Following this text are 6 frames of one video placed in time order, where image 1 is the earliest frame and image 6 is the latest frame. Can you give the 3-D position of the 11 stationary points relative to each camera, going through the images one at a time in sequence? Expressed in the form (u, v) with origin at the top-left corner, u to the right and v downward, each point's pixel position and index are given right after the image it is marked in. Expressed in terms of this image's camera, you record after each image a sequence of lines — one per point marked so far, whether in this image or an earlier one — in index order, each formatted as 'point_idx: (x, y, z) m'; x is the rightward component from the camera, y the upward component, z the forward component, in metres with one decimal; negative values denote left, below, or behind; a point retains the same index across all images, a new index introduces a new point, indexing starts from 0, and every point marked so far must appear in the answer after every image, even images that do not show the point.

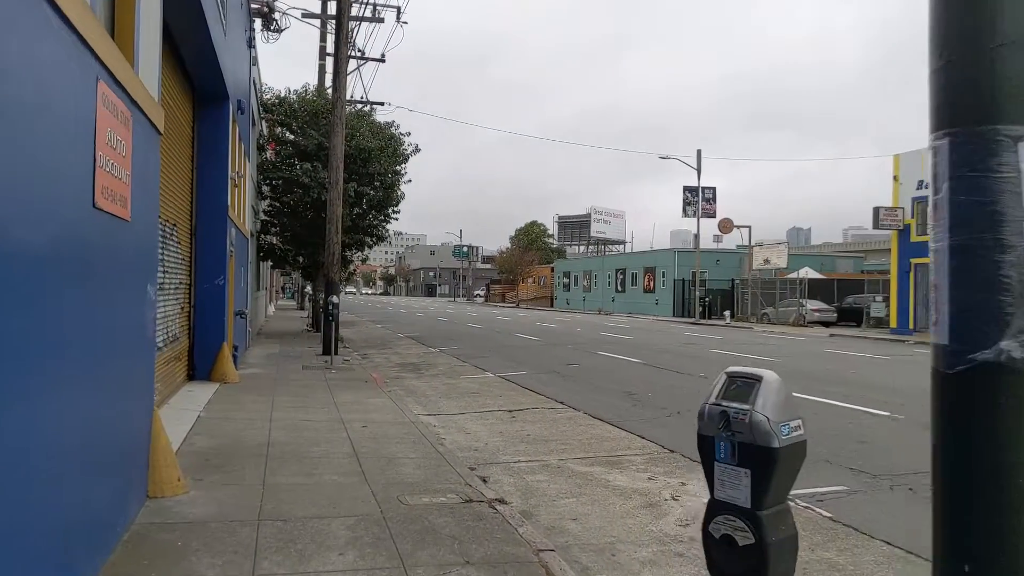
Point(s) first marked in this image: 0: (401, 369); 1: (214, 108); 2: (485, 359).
0: (-2.3, -1.7, +16.4) m
1: (-4.9, +2.9, +12.8) m
2: (-0.6, -1.7, +18.1) m
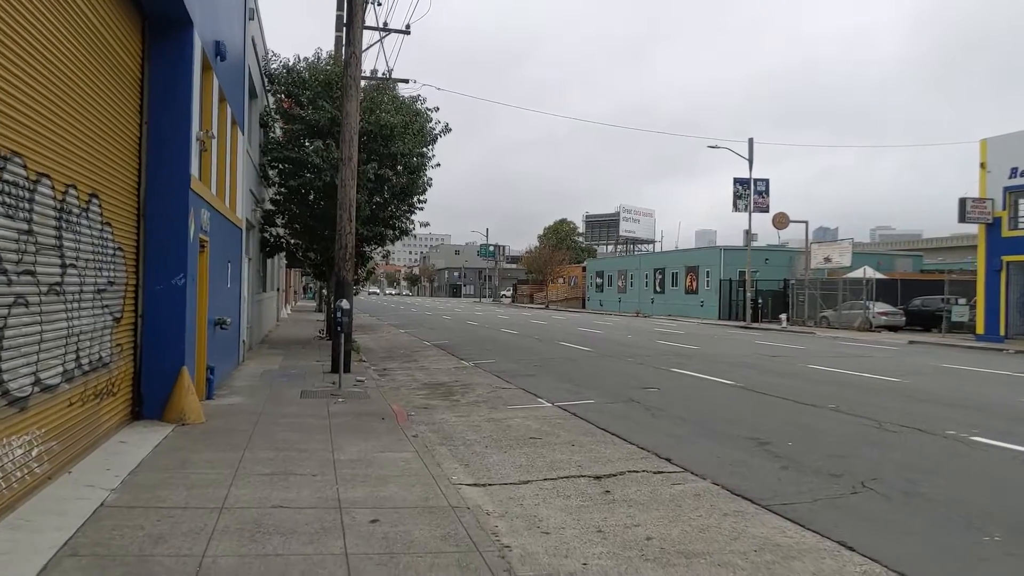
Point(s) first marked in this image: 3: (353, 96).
0: (-1.4, -1.8, +12.8) m
1: (-4.0, +2.9, +9.3) m
2: (+0.4, -1.7, +14.4) m
3: (-3.2, +3.9, +15.8) m
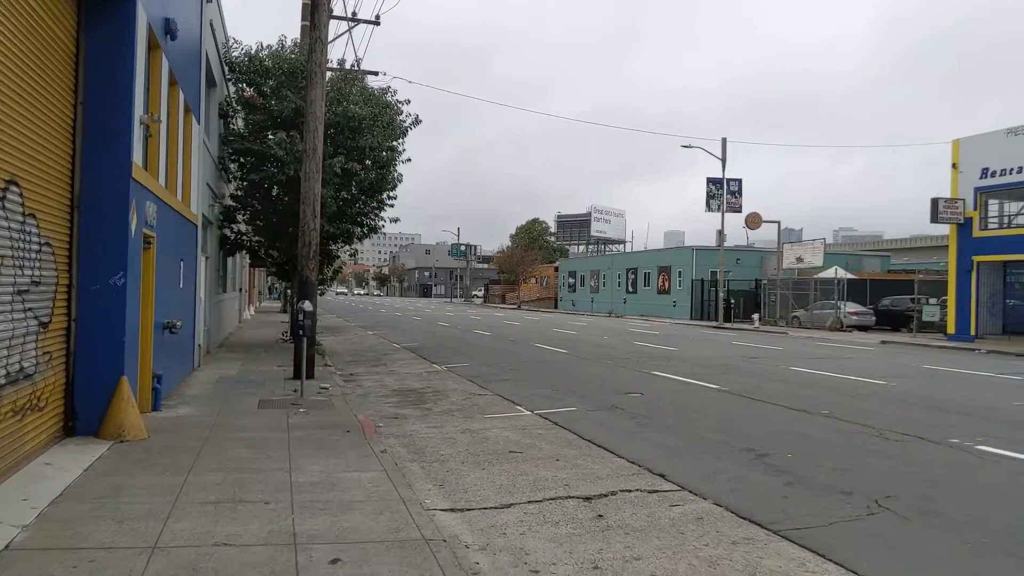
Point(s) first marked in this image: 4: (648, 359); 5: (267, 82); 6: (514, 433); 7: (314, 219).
0: (-1.8, -1.8, +12.0) m
1: (-4.2, +2.9, +8.4) m
2: (0.0, -1.7, +13.7) m
3: (-3.7, +3.8, +14.9) m
4: (+3.2, -1.7, +18.4) m
5: (-6.2, +5.2, +19.9) m
6: (0.0, -1.7, +9.3) m
7: (-3.7, +1.3, +14.8) m
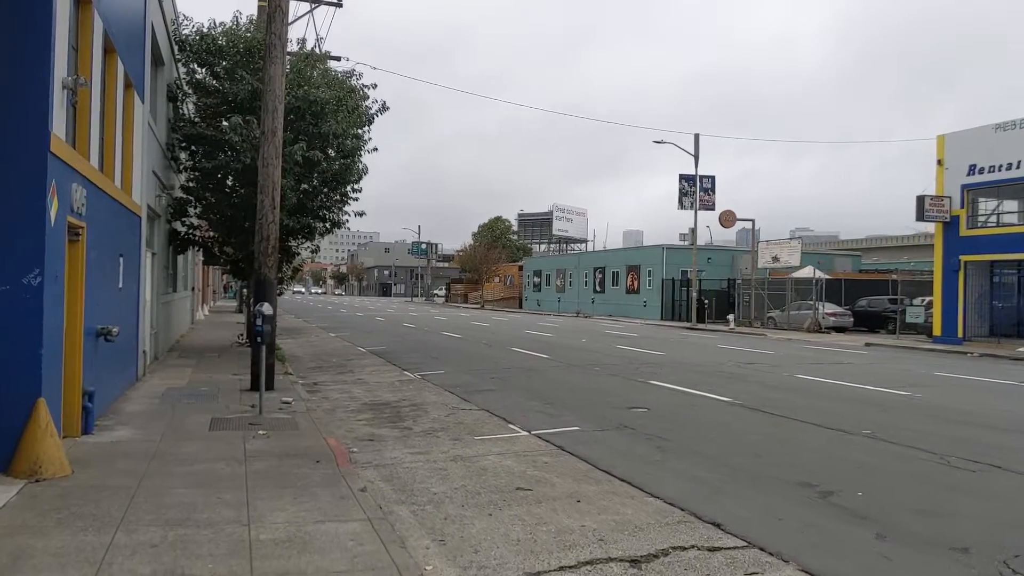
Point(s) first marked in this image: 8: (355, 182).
0: (-1.9, -1.8, +10.5) m
1: (-4.2, +2.9, +6.7) m
2: (-0.3, -1.7, +12.2) m
3: (-3.9, +3.8, +13.2) m
4: (+2.8, -1.7, +17.2) m
5: (-6.7, +5.2, +18.1) m
6: (+0.1, -1.7, +7.9) m
7: (-4.0, +1.3, +13.2) m
8: (-3.9, +2.6, +19.4) m
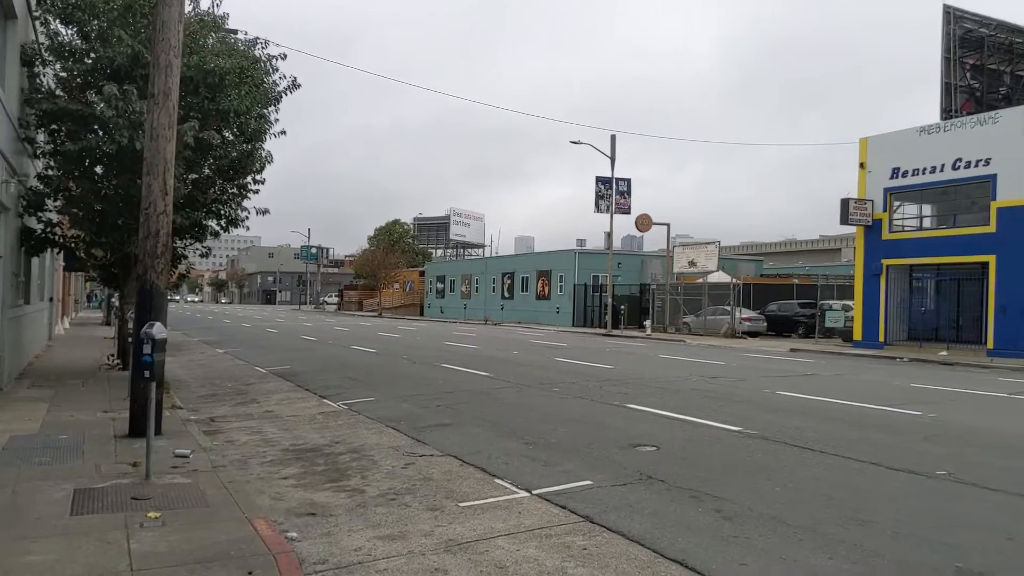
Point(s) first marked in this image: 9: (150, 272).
0: (-2.0, -1.9, +7.8) m
1: (-3.8, +2.8, +3.8) m
2: (-0.7, -1.8, +9.7) m
3: (-4.5, +3.7, +10.3) m
4: (+1.6, -1.8, +15.0) m
5: (-7.9, +5.0, +14.7) m
6: (+0.2, -1.8, +5.5) m
7: (-4.5, +1.1, +10.2) m
8: (-5.3, +2.4, +16.4) m
9: (-4.6, +0.2, +9.9) m
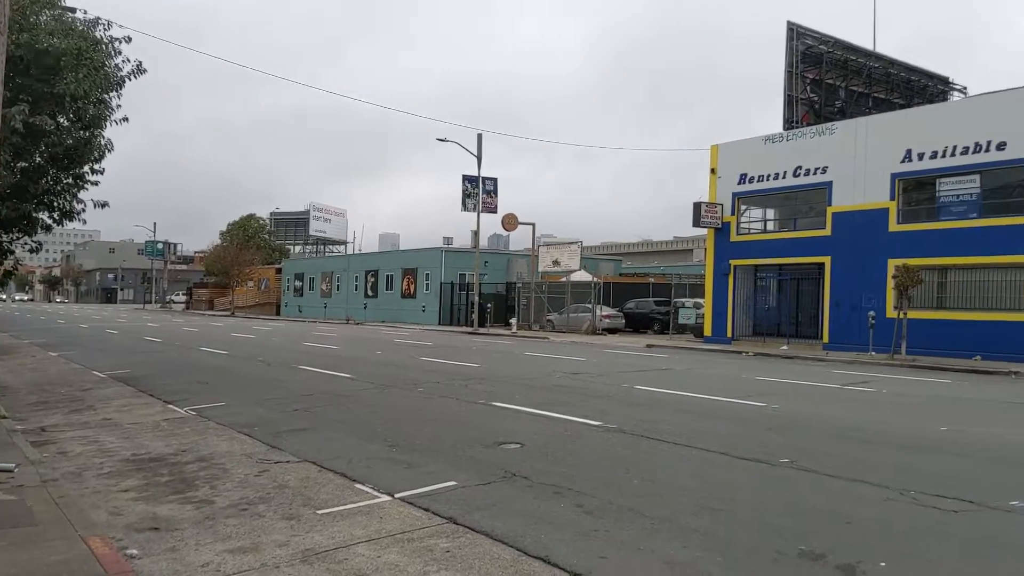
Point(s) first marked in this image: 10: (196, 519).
0: (-3.3, -1.9, +7.2) m
1: (-4.4, +2.8, +3.0) m
2: (-2.3, -1.8, +9.4) m
3: (-6.2, +3.7, +9.3) m
4: (-0.9, -1.8, +15.0) m
5: (-10.3, +5.1, +13.1) m
6: (-0.7, -1.8, +5.3) m
7: (-6.2, +1.2, +9.2) m
8: (-8.0, +2.5, +15.2) m
9: (-6.2, +0.2, +8.9) m
10: (-2.5, -1.8, +6.3) m
